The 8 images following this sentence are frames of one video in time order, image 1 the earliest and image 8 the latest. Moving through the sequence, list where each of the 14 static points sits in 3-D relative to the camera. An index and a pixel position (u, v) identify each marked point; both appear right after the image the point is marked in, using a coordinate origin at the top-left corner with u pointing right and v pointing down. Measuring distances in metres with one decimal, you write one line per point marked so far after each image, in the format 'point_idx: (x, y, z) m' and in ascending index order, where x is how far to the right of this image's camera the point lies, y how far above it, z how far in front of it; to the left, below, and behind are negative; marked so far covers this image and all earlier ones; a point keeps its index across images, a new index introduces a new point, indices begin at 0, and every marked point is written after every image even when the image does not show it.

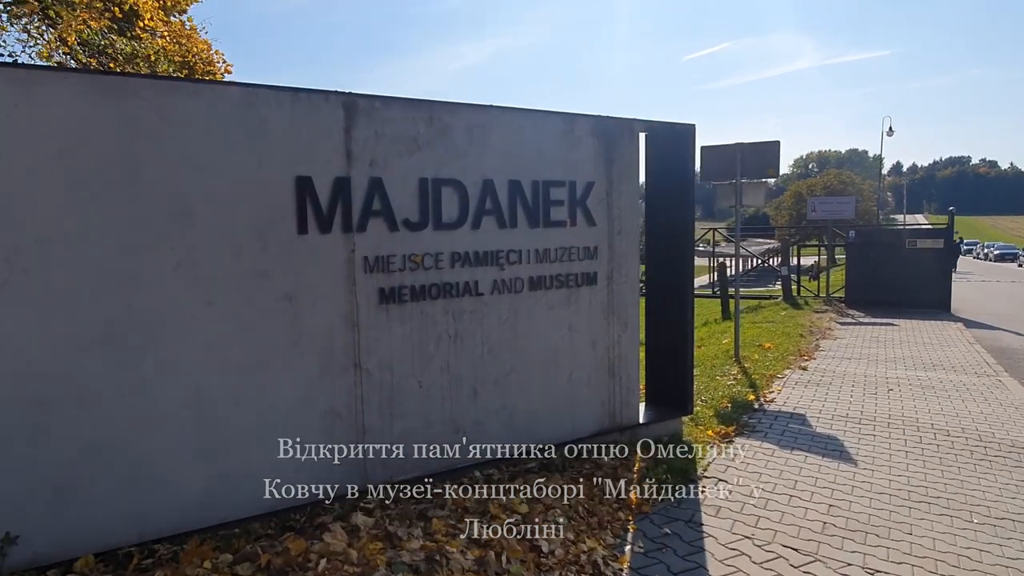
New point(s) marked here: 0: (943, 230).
0: (+11.0, +1.5, +18.2) m
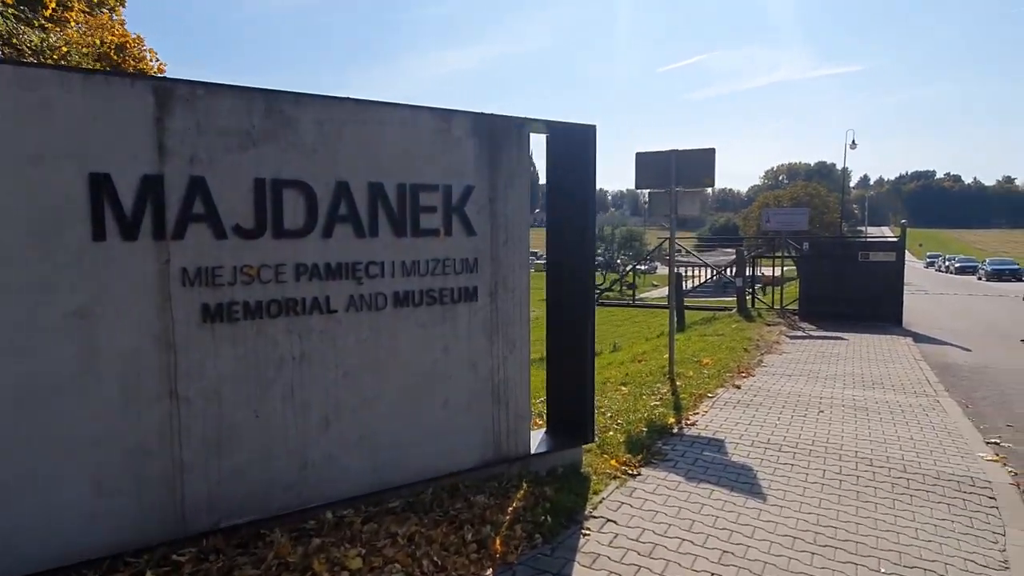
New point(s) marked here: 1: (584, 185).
0: (+9.7, +1.1, +18.0) m
1: (+0.5, +0.8, +5.7) m
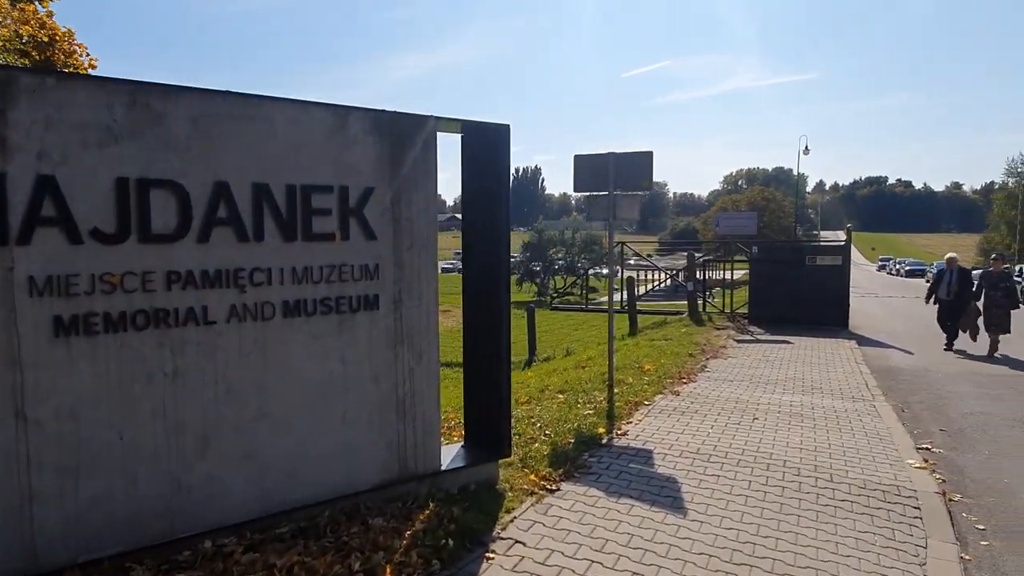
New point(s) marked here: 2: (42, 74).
0: (+8.4, +1.0, +18.2) m
1: (-0.1, +0.8, +5.4) m
2: (-2.3, +1.0, +3.4) m
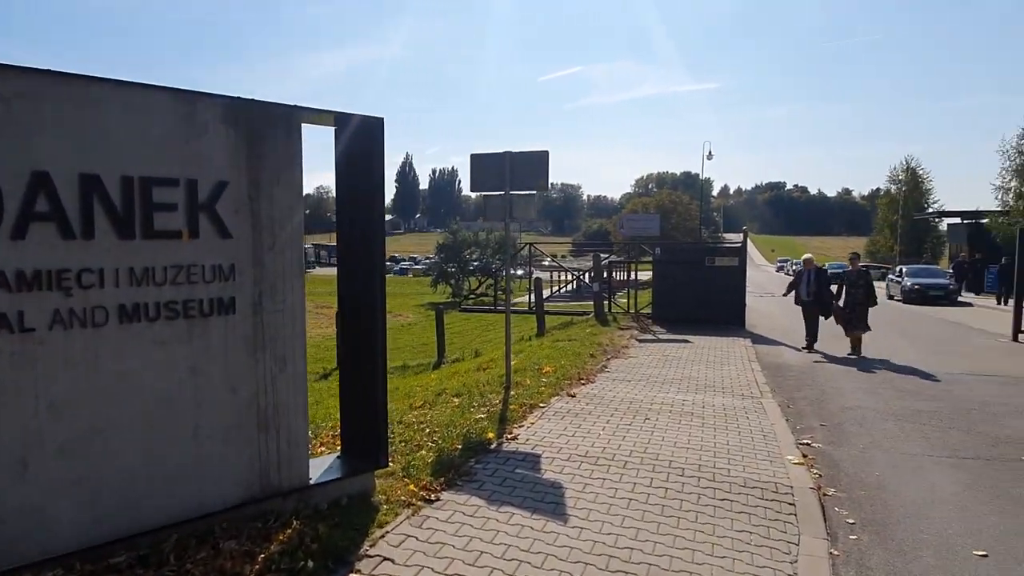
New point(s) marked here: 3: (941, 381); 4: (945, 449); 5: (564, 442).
0: (+5.9, +1.0, +18.8) m
1: (-1.0, +0.8, +5.2) m
2: (-2.9, +1.0, +2.9) m
3: (+6.9, -1.5, +11.5) m
4: (+4.5, -1.7, +7.4) m
5: (+0.5, -1.5, +6.9) m
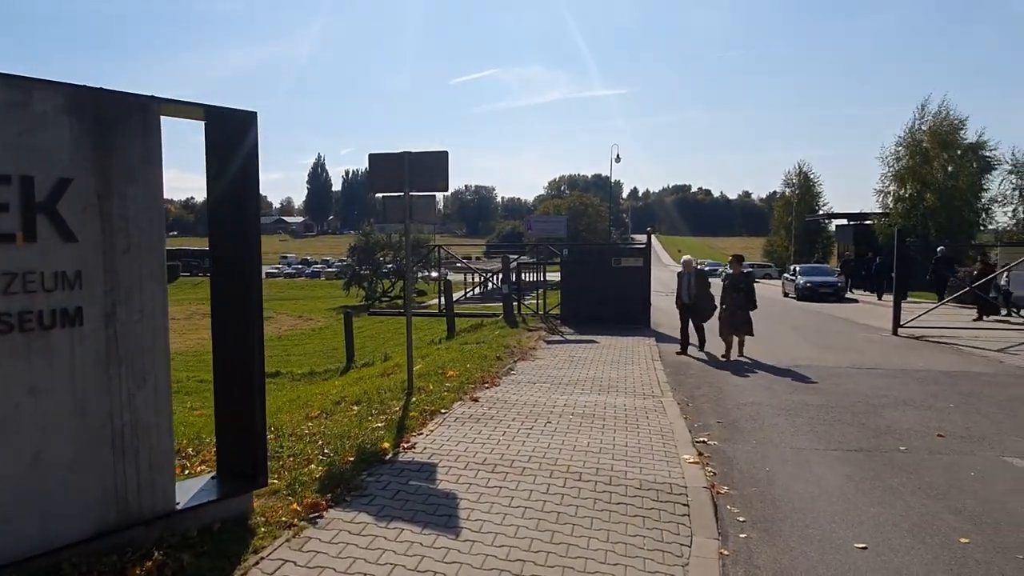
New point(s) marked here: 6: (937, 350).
0: (+3.5, +1.0, +19.2) m
1: (-1.8, +0.7, +4.8) m
2: (-3.4, +1.0, +2.4) m
3: (+5.3, -1.5, +12.0) m
4: (+3.4, -1.7, +7.7) m
5: (-0.5, -1.5, +6.7) m
6: (+9.2, -1.4, +15.5) m
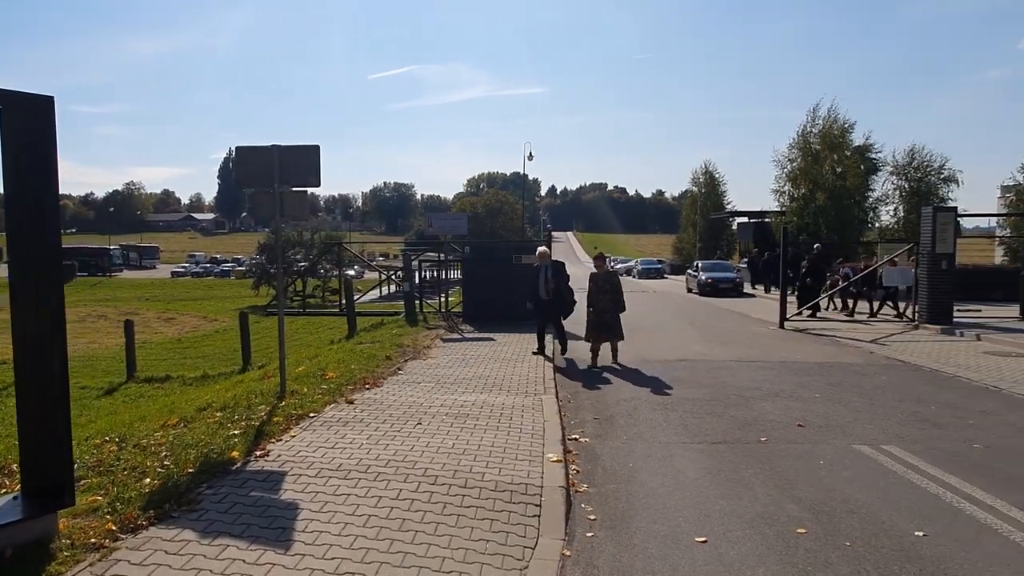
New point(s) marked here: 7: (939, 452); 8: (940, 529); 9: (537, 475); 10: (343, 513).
0: (+0.7, +1.1, +19.3) m
1: (-2.9, +0.7, +4.4) m
2: (-4.2, +0.9, +1.8) m
3: (+3.4, -1.4, +12.4) m
4: (+2.0, -1.6, +7.8) m
5: (-1.7, -1.5, +6.4) m
6: (+6.9, -1.3, +16.2) m
7: (+4.2, -1.6, +7.0) m
8: (+2.9, -1.7, +4.9) m
9: (+0.2, -1.6, +6.1) m
10: (-1.2, -1.6, +5.1) m
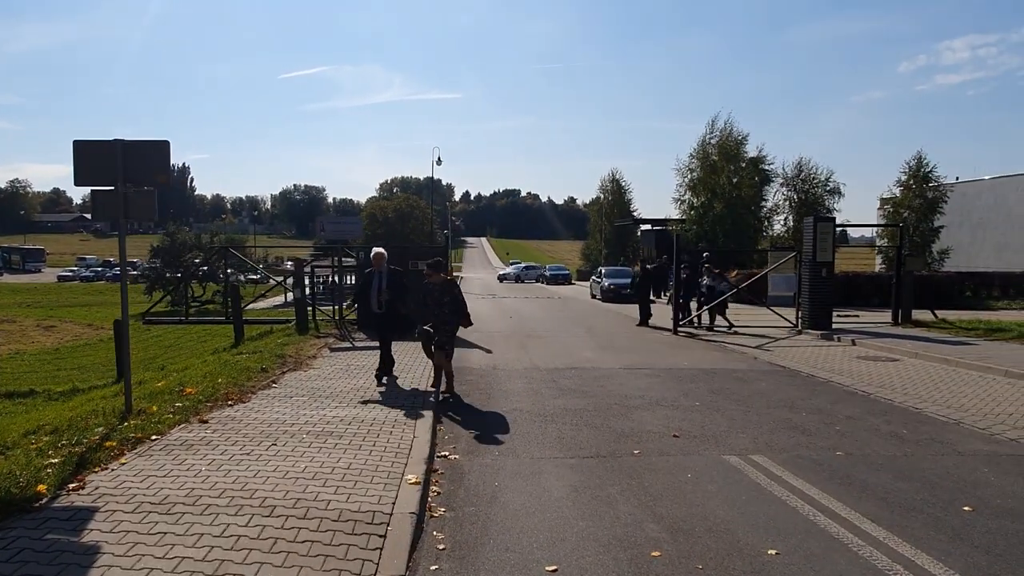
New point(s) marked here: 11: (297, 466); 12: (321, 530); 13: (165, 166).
0: (-2.0, +0.9, +18.8) m
1: (-3.8, +0.6, +3.6) m
2: (-4.8, +0.9, +0.8) m
3: (+1.5, -1.6, +12.3) m
4: (+0.6, -1.7, +7.6) m
5: (-2.9, -1.6, +5.7) m
6: (+4.5, -1.4, +16.5) m
7: (+2.9, -1.7, +7.0) m
8: (+1.9, -1.7, +4.8) m
9: (-1.0, -1.7, +5.6) m
10: (-2.2, -1.7, +4.4) m
11: (-1.9, -1.6, +6.4) m
12: (-1.3, -1.7, +4.9) m
13: (-4.0, +1.4, +8.2) m
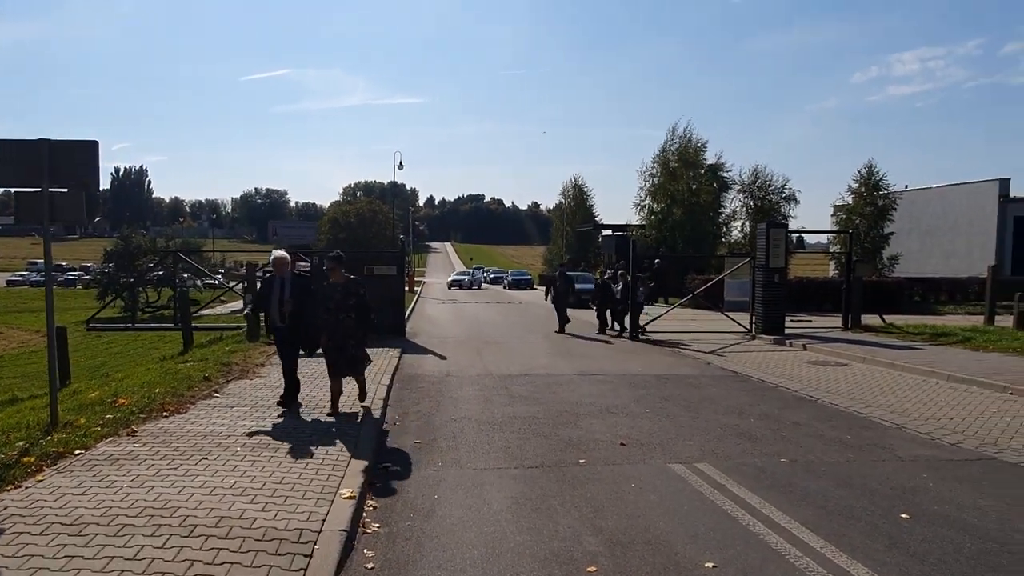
0: (-3.2, +0.8, +18.5) m
1: (-4.2, +0.6, +3.2) m
2: (-5.1, +0.9, +0.4) m
3: (+0.6, -1.7, +12.2) m
4: (0.0, -1.8, +7.4) m
5: (-3.4, -1.6, +5.4) m
6: (+3.4, -1.5, +16.6) m
7: (+2.3, -1.8, +7.0) m
8: (+1.4, -1.8, +4.7) m
9: (-1.4, -1.7, +5.4) m
10: (-2.7, -1.7, +4.2) m
11: (-2.4, -1.7, +6.2) m
12: (-1.8, -1.7, +4.7) m
13: (-4.6, +1.3, +7.8) m
